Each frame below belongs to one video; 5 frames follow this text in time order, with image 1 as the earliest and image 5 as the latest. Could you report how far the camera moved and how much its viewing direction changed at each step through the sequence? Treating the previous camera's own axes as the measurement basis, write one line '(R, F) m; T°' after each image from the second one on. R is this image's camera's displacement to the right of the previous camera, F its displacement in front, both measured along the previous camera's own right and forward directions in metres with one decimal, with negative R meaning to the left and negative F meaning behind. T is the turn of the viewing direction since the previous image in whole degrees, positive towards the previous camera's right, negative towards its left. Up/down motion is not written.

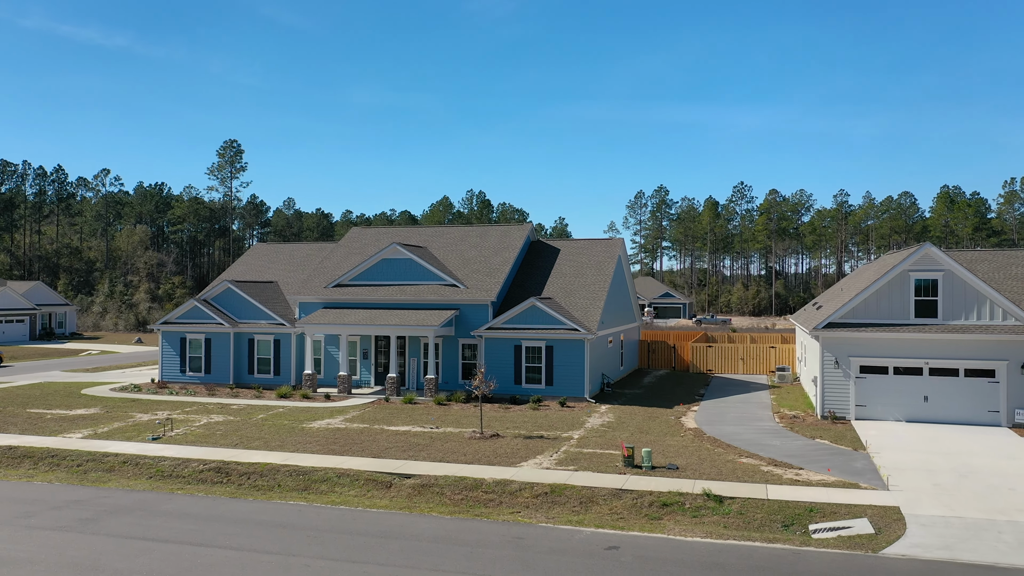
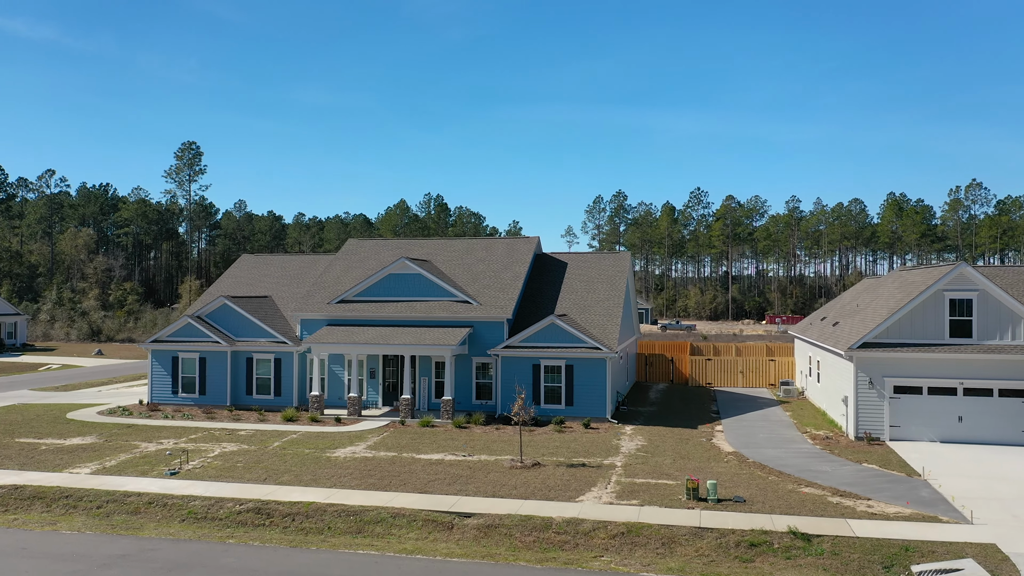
(-2.2, +0.9) m; +4°
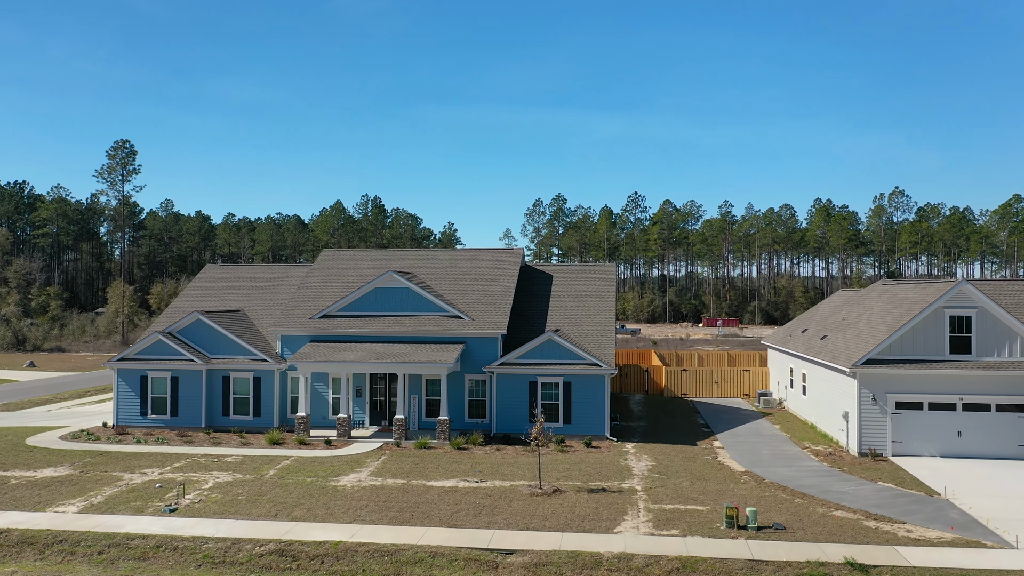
(-2.0, +0.8) m; +5°
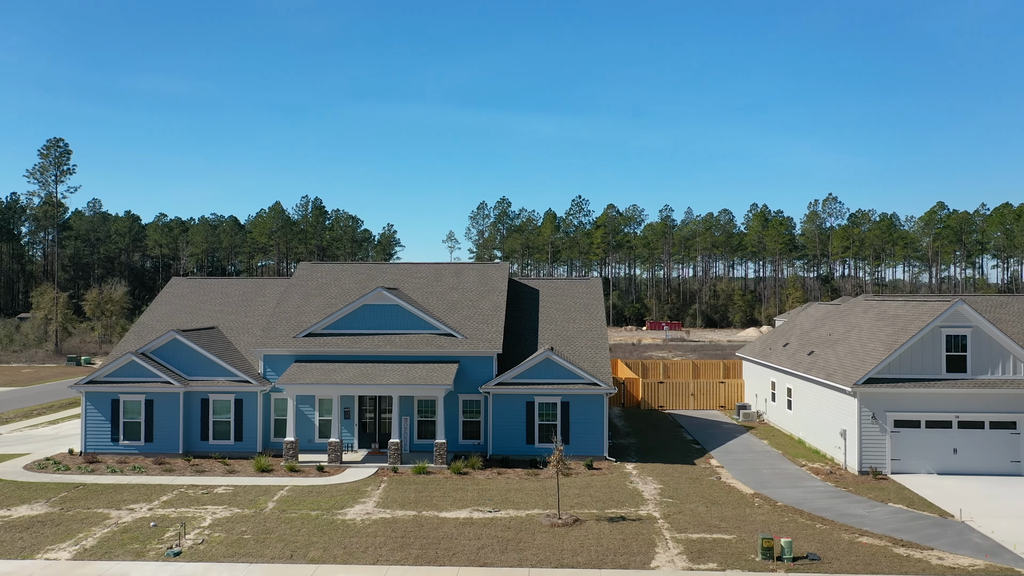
(-1.8, +0.7) m; +5°
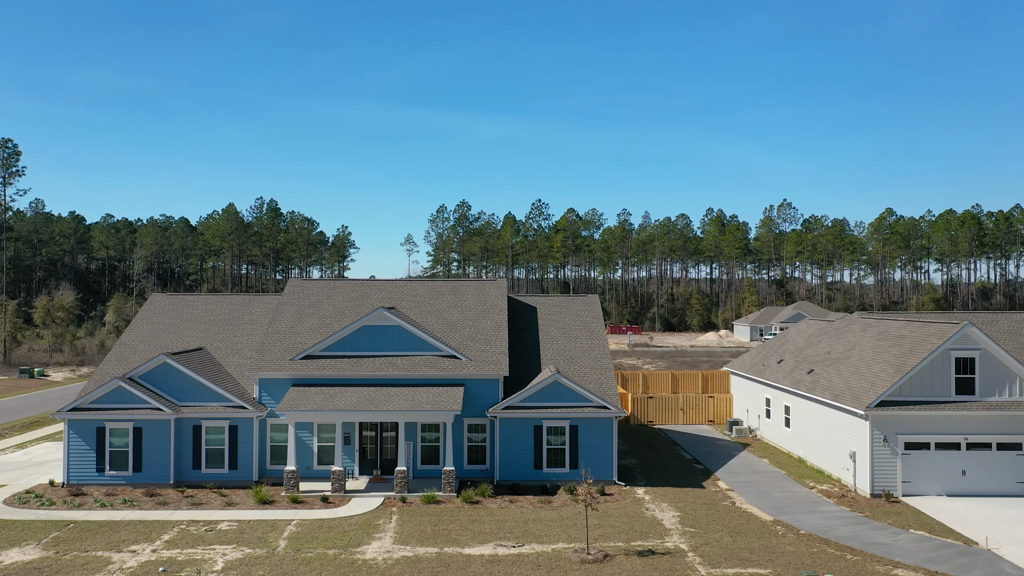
(-1.6, +0.6) m; +4°
